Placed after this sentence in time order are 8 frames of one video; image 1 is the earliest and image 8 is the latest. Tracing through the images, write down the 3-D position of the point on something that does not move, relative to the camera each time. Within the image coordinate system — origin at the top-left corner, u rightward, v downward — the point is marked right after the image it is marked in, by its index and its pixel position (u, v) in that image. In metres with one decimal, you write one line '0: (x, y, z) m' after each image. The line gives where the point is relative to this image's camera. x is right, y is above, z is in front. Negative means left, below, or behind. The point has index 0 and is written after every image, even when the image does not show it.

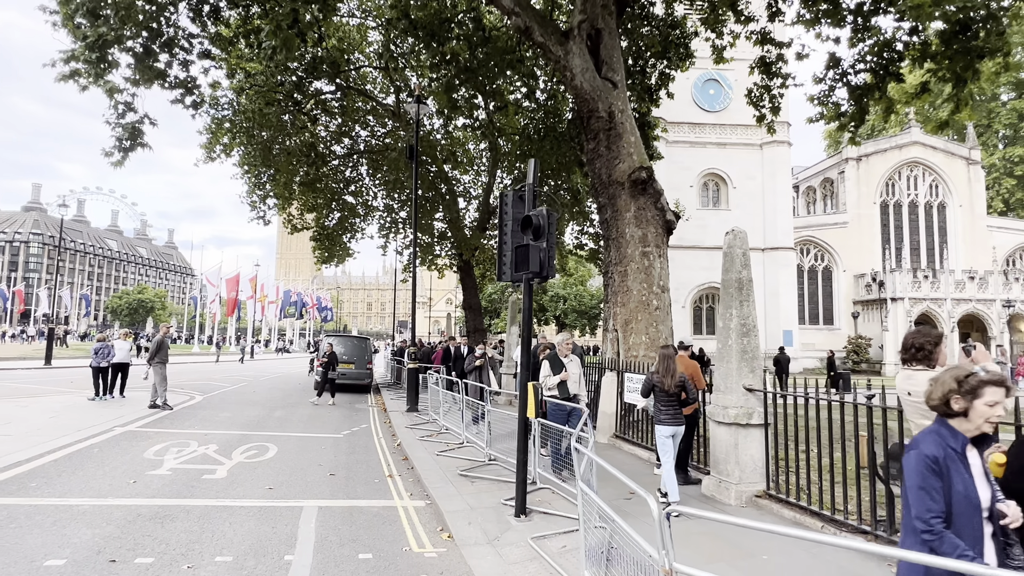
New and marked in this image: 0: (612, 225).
0: (+1.7, +1.1, +10.3) m
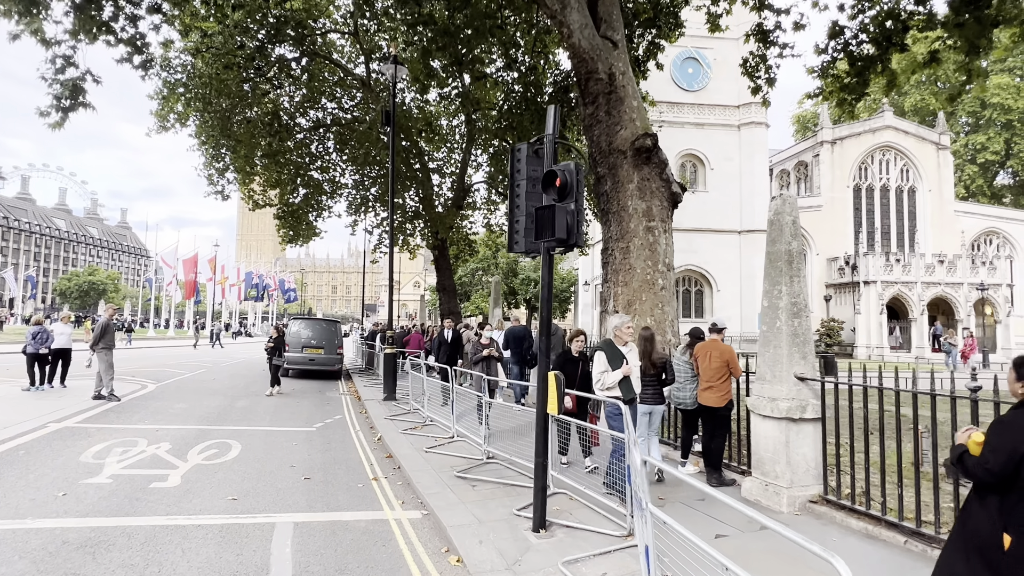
0: (+1.6, +1.4, +9.5) m
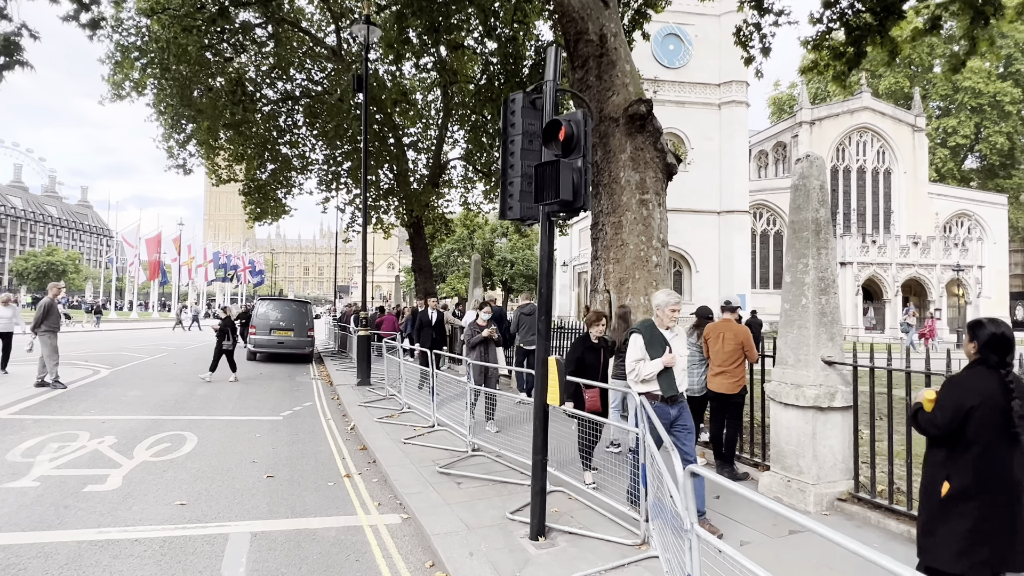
0: (+1.3, +1.8, +8.8) m
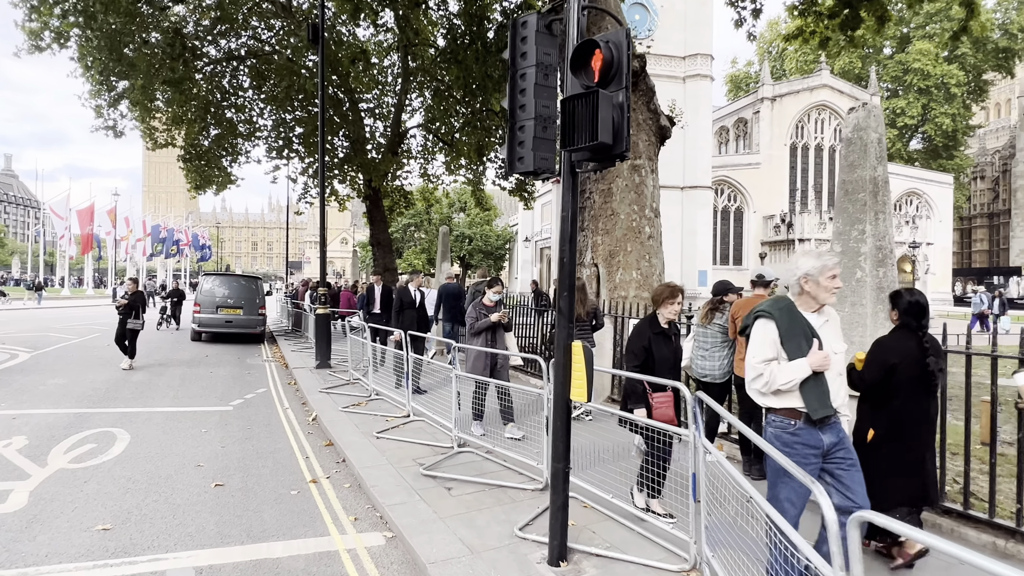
0: (+1.1, +2.1, +8.1) m
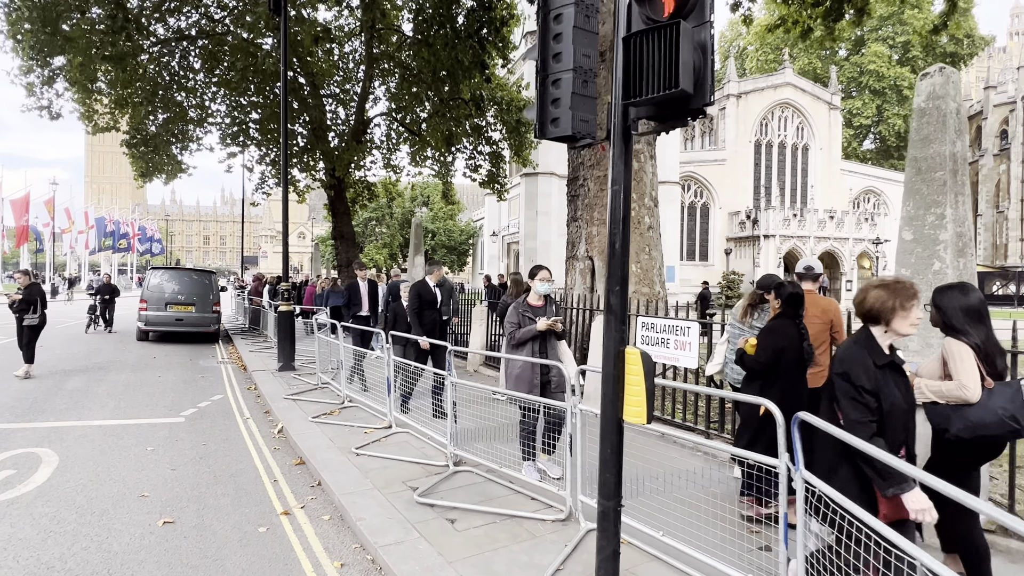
0: (+0.9, +2.2, +7.5) m
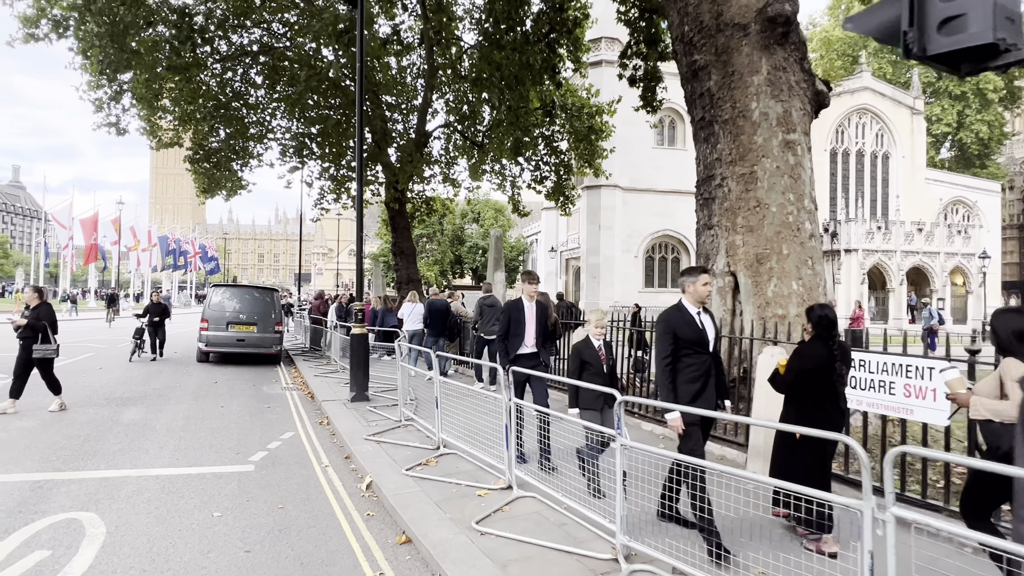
0: (+2.2, +2.0, +6.2) m
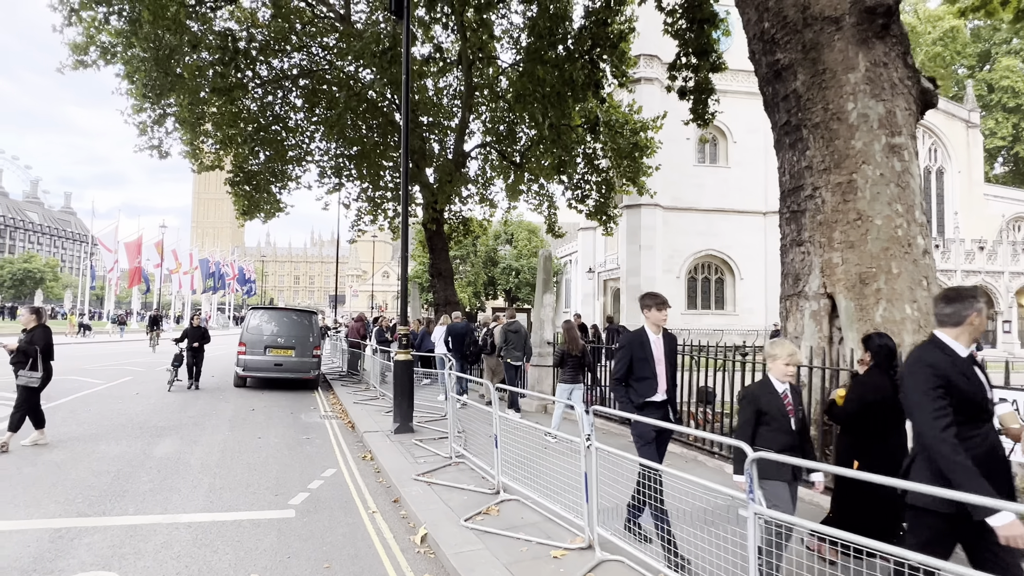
0: (+2.8, +1.8, +5.5) m
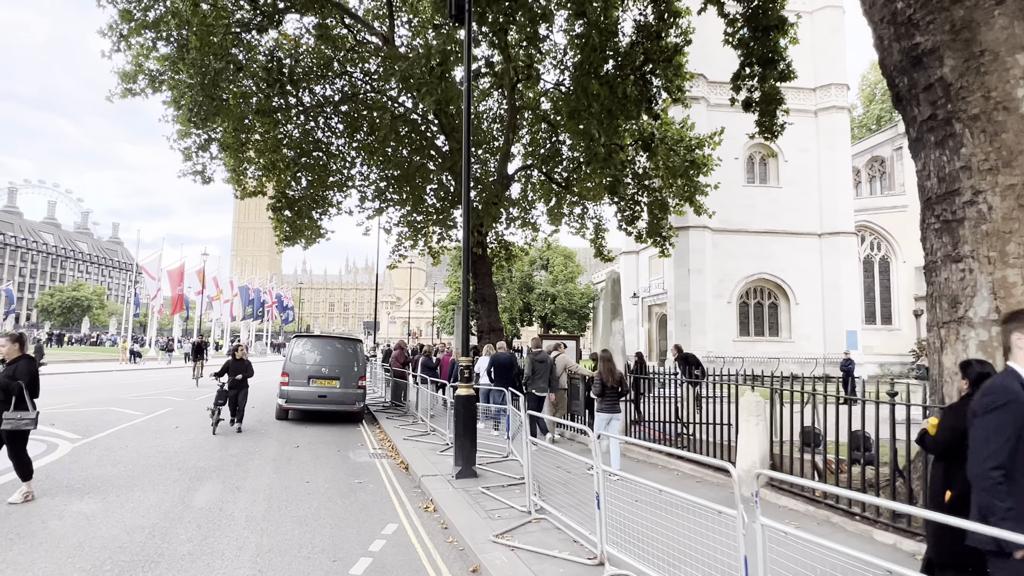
0: (+3.5, +1.6, +4.6) m
